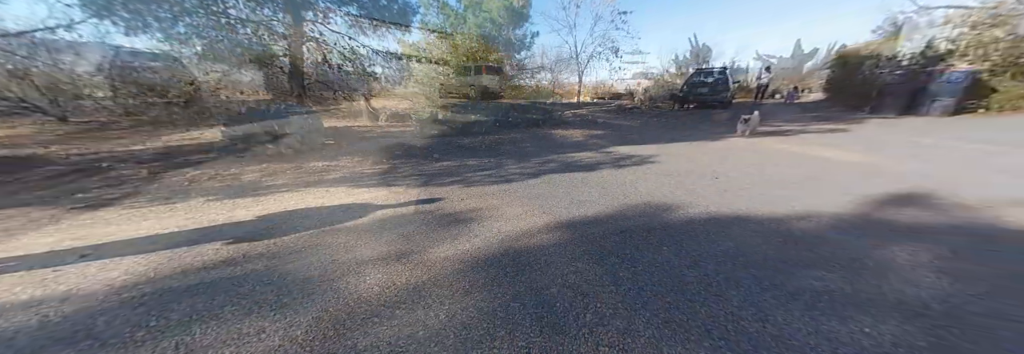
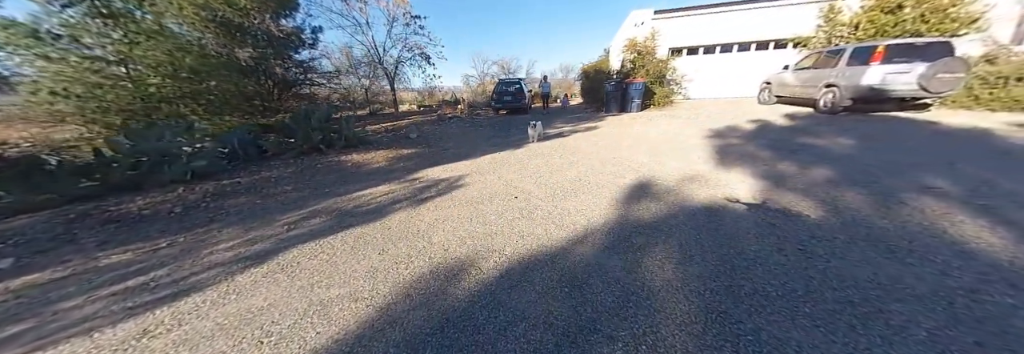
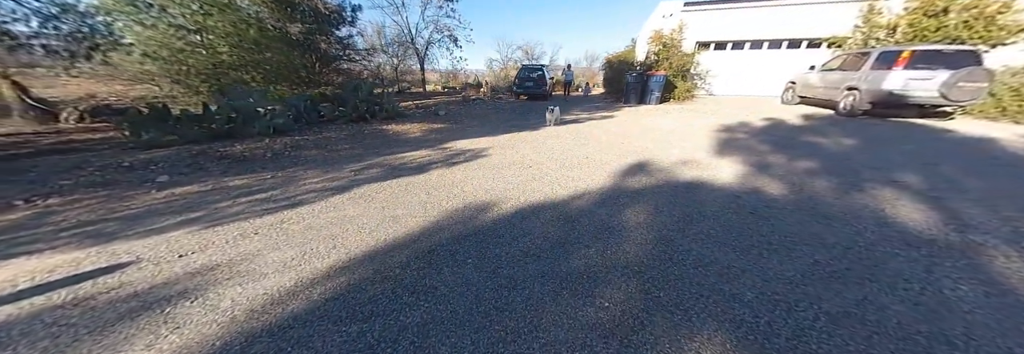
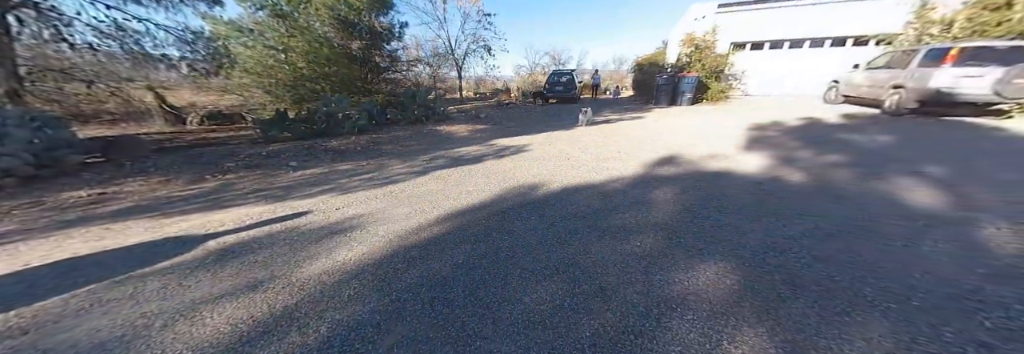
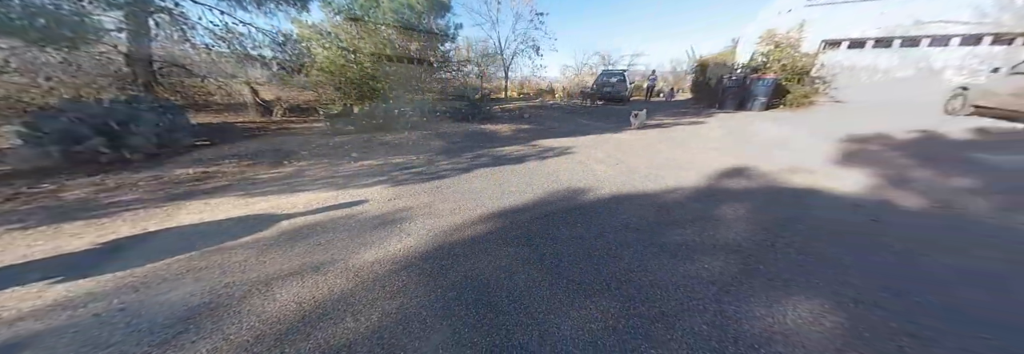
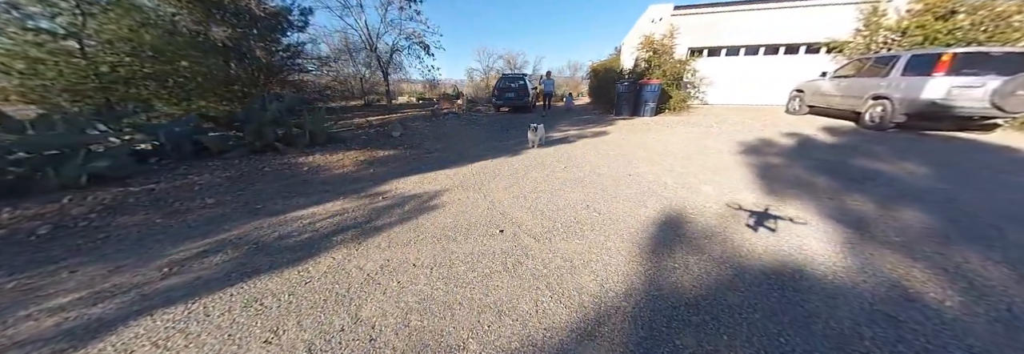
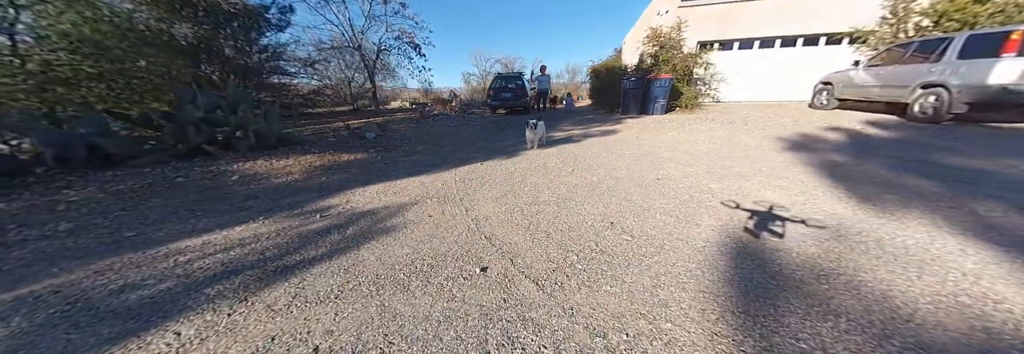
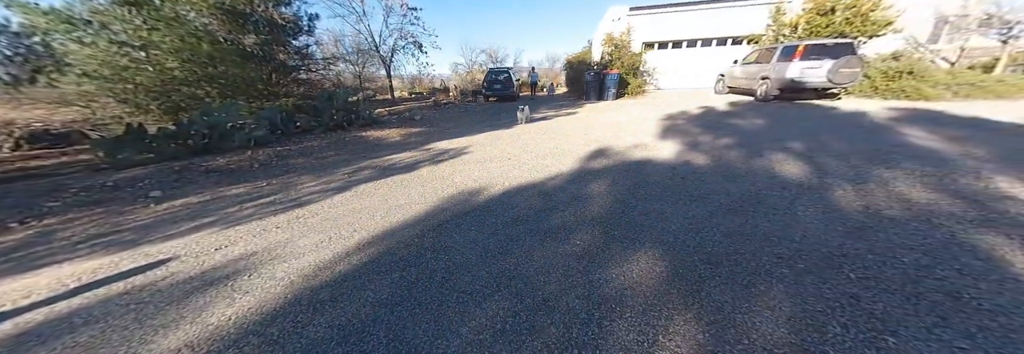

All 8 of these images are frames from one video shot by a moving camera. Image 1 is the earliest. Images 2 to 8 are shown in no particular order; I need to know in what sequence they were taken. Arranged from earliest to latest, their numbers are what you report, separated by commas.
5, 4, 8, 3, 2, 6, 7
